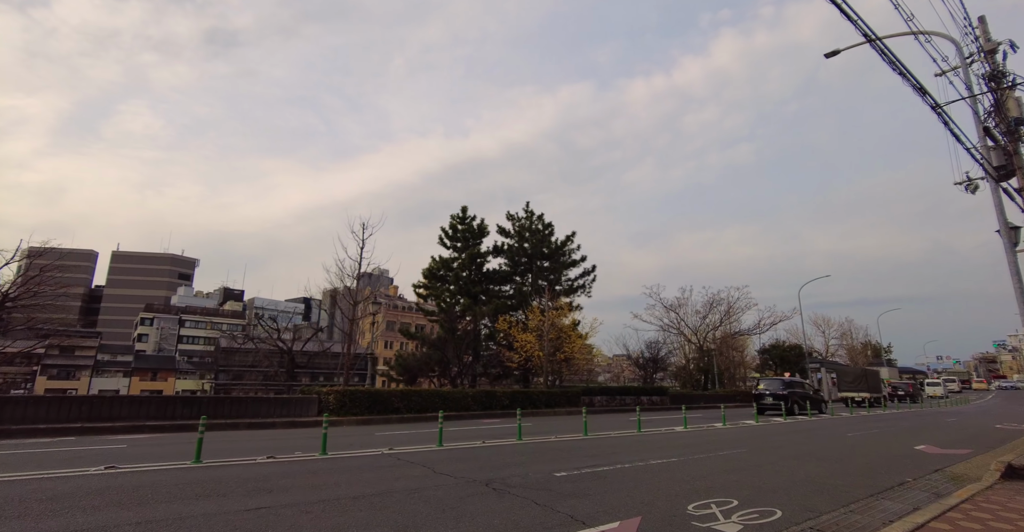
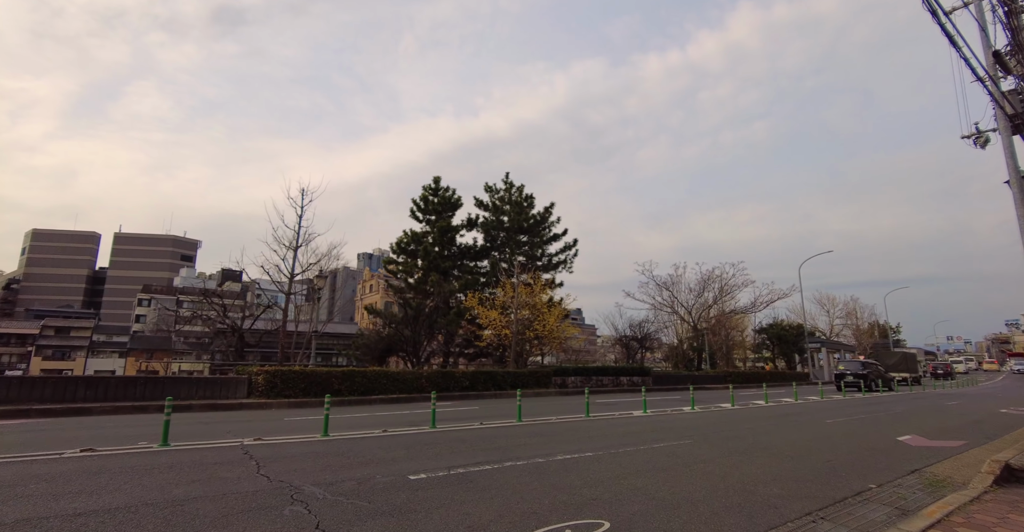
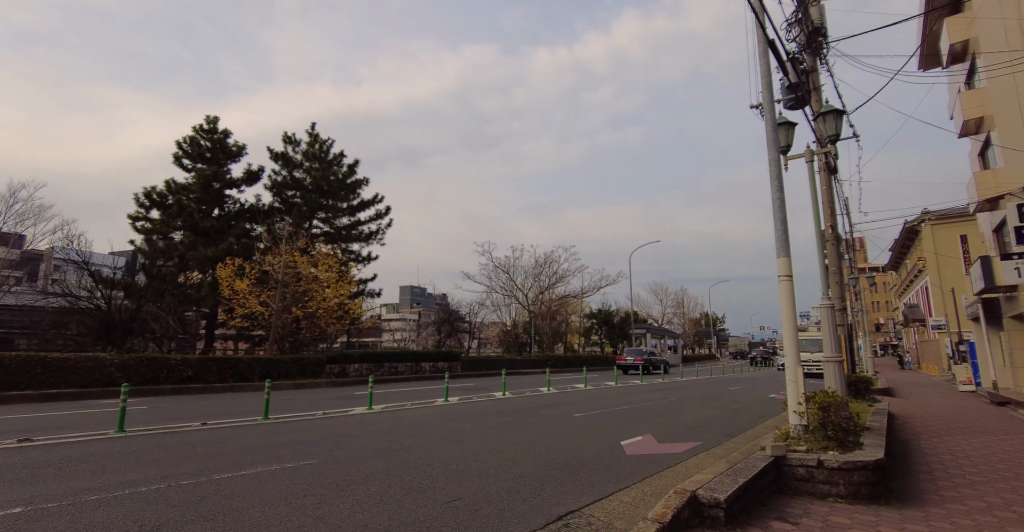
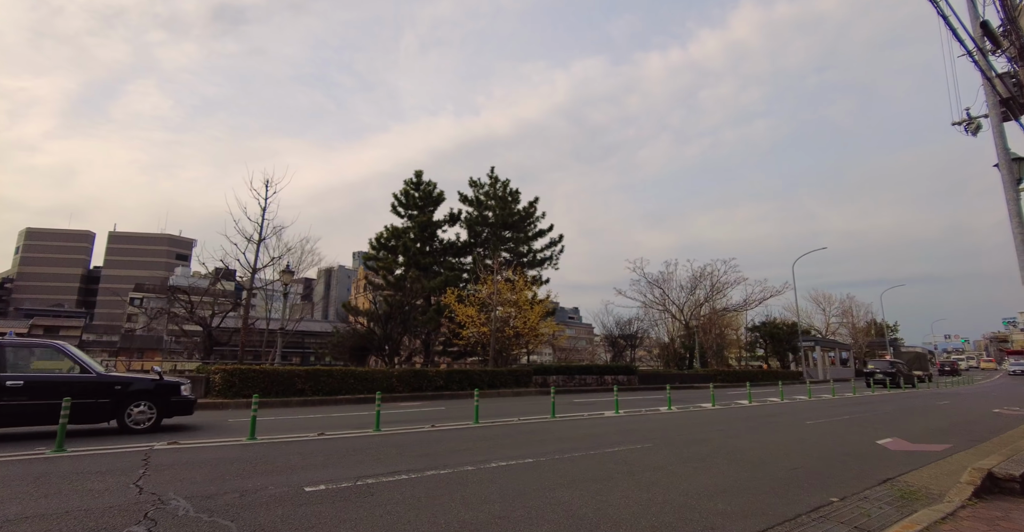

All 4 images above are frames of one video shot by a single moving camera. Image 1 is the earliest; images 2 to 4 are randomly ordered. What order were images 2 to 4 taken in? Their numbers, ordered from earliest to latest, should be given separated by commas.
2, 4, 3
